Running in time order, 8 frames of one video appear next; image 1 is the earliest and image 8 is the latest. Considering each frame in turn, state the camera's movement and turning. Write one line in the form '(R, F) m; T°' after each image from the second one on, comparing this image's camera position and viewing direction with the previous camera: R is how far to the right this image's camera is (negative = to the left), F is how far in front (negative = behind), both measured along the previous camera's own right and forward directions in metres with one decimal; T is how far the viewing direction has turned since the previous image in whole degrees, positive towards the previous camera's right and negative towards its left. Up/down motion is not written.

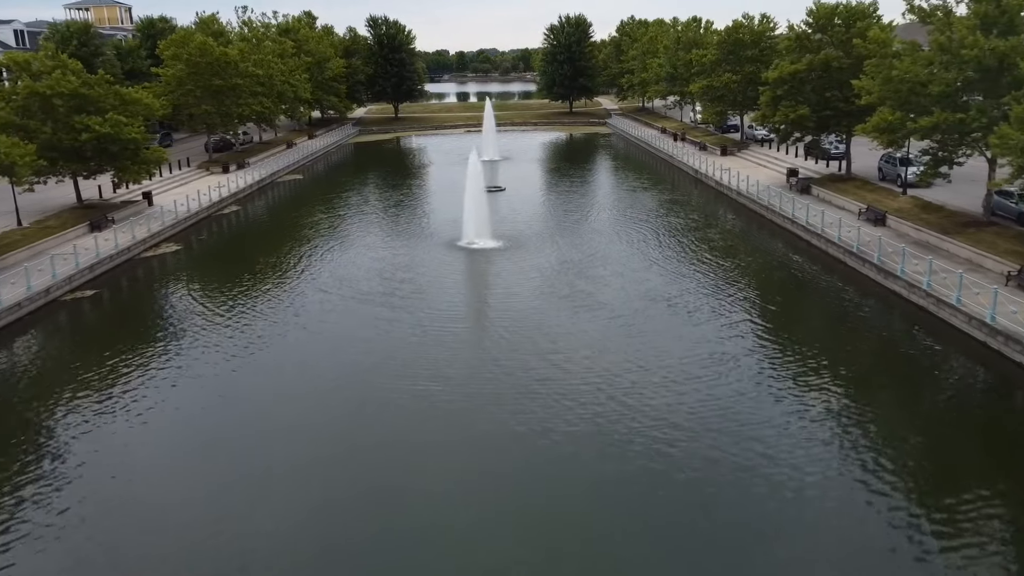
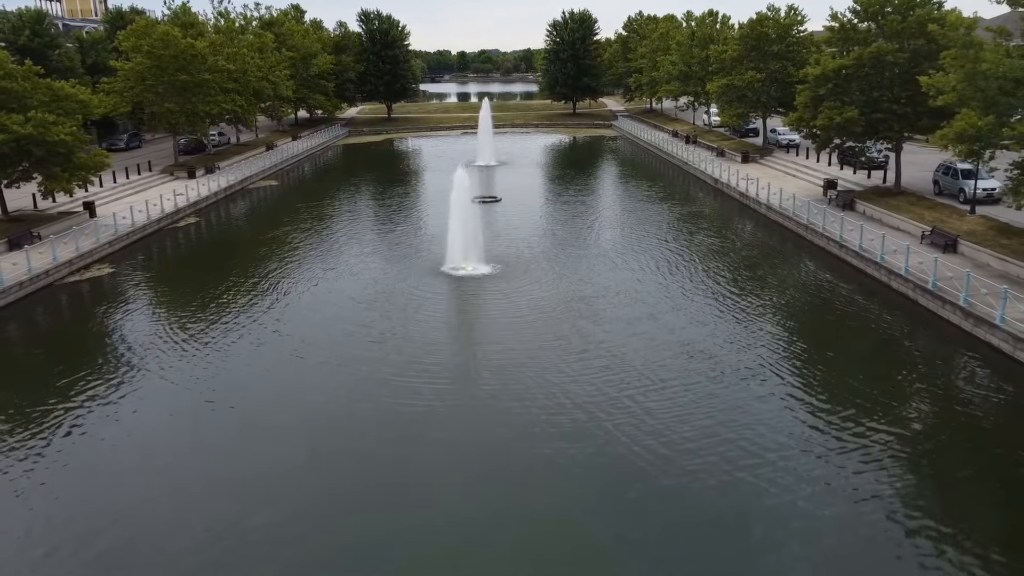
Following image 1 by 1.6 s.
(+0.2, +4.8) m; 0°
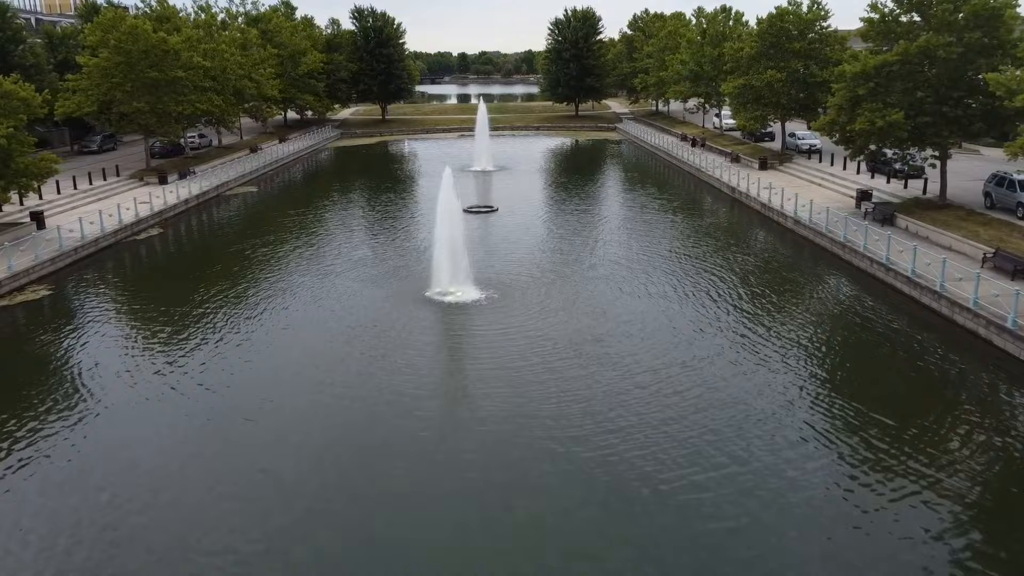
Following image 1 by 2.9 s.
(+0.1, +3.4) m; 0°
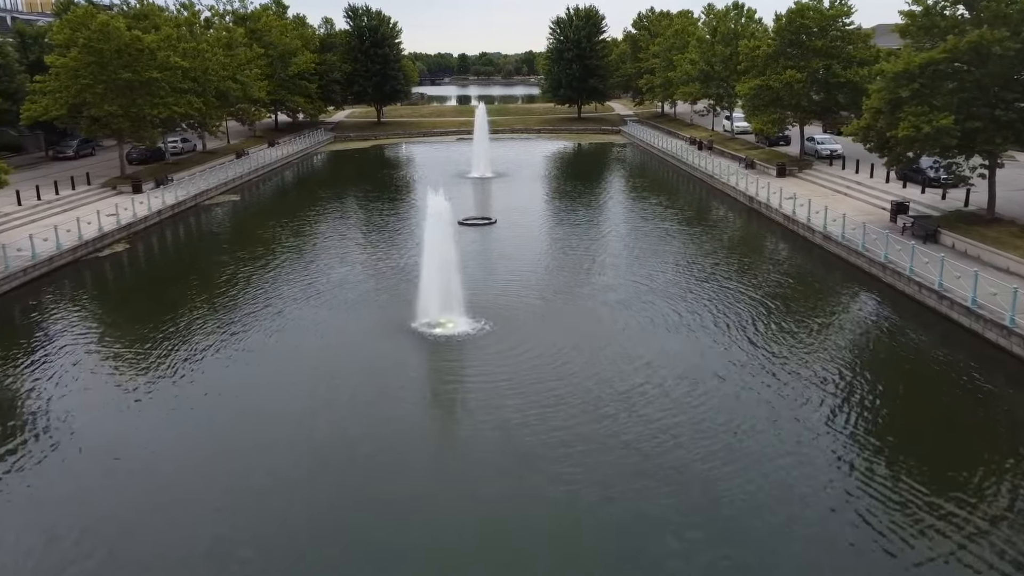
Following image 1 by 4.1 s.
(0.0, +2.7) m; 0°
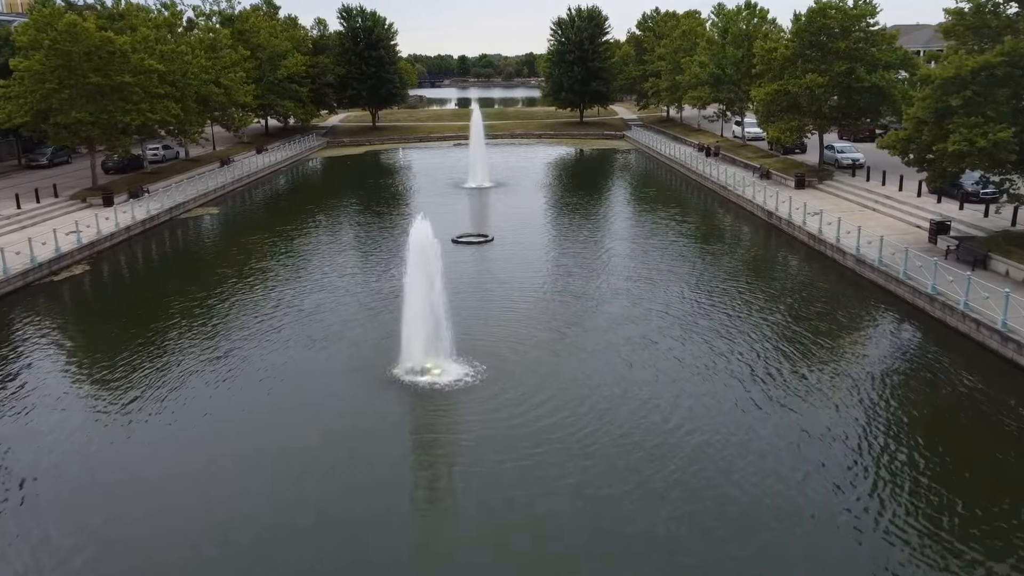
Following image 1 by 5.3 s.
(+0.1, +2.6) m; 0°
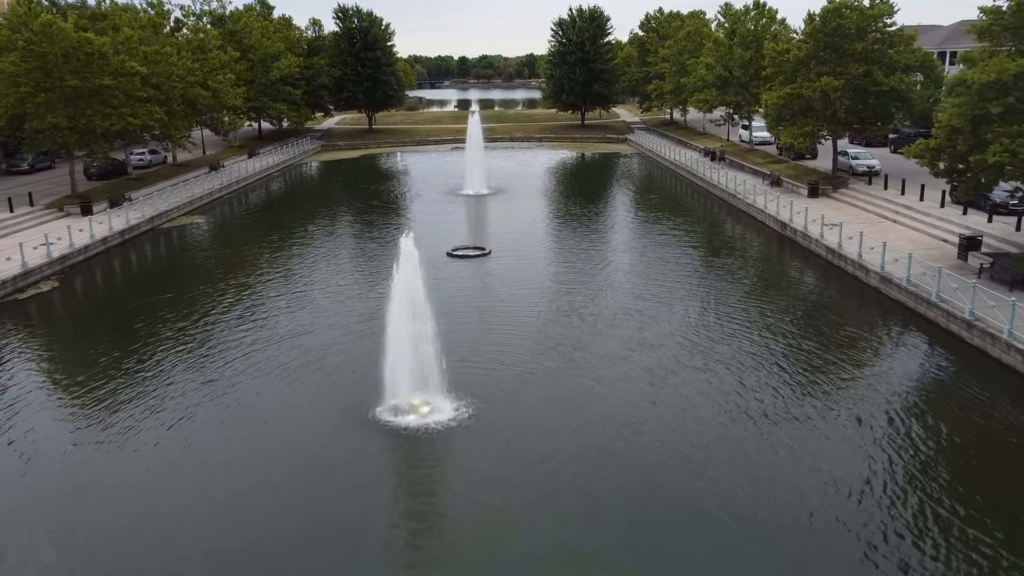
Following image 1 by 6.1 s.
(+0.1, +1.7) m; 0°
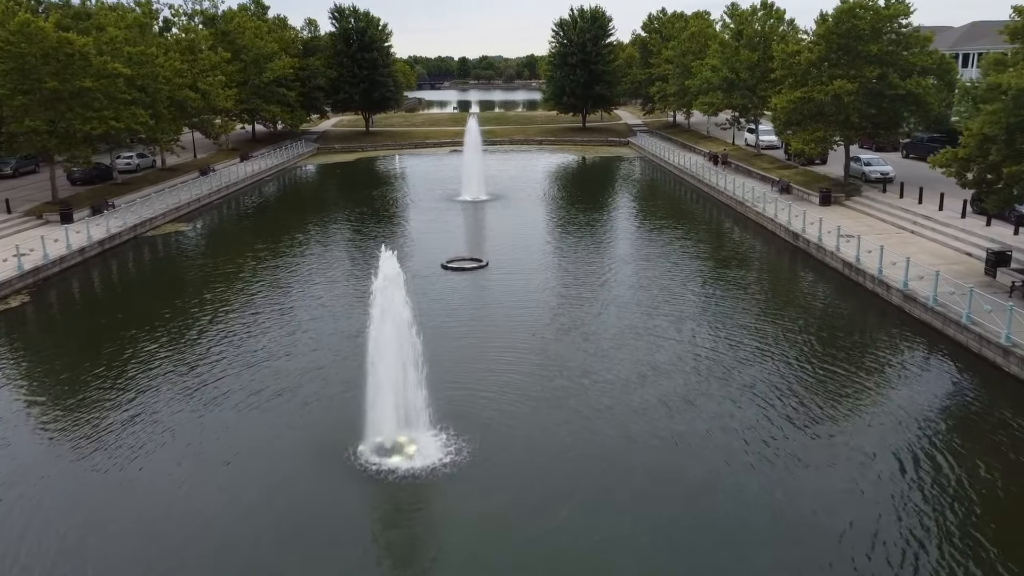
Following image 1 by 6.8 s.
(+0.1, +1.4) m; 0°
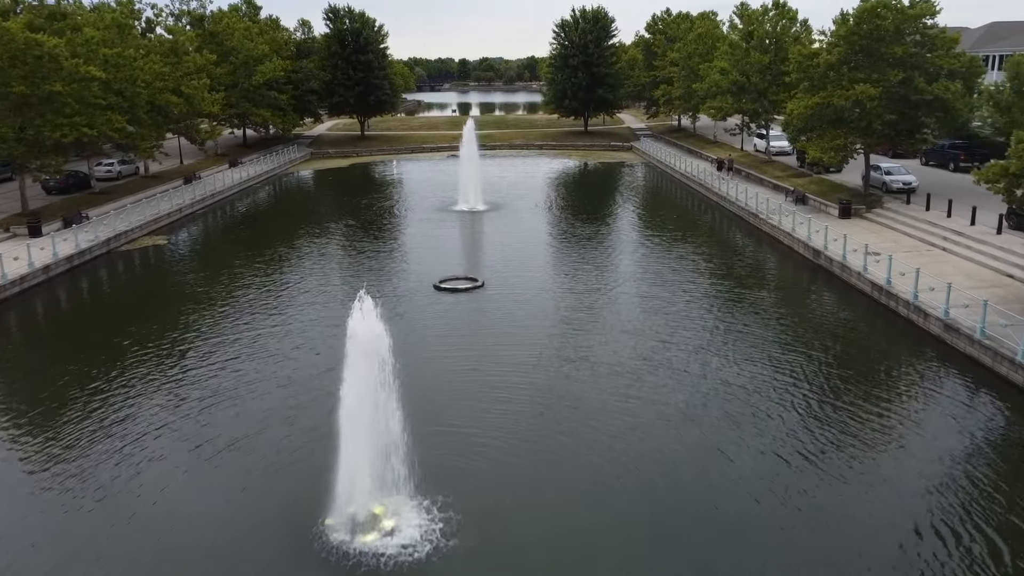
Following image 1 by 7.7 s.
(+0.1, +2.0) m; 0°
